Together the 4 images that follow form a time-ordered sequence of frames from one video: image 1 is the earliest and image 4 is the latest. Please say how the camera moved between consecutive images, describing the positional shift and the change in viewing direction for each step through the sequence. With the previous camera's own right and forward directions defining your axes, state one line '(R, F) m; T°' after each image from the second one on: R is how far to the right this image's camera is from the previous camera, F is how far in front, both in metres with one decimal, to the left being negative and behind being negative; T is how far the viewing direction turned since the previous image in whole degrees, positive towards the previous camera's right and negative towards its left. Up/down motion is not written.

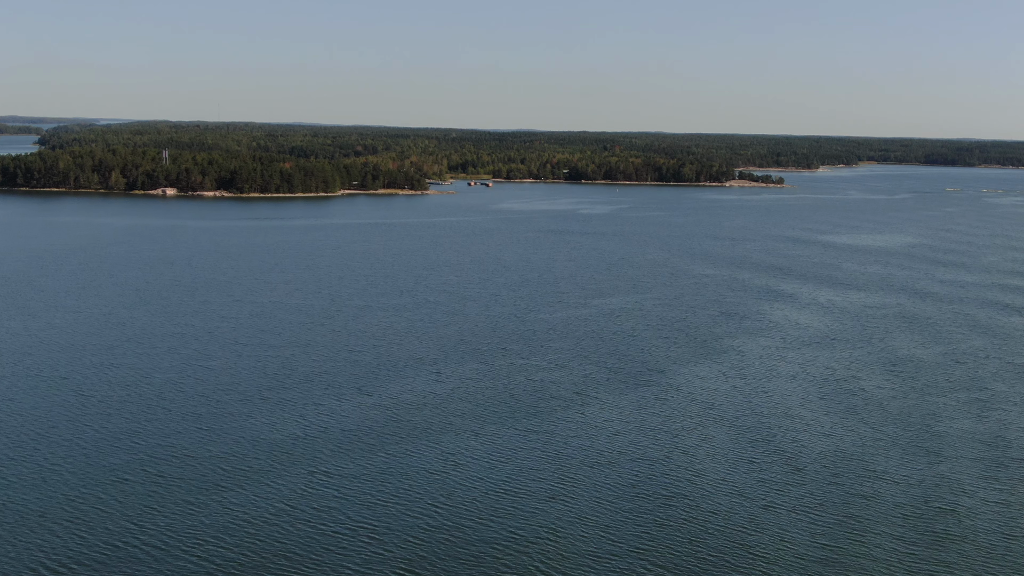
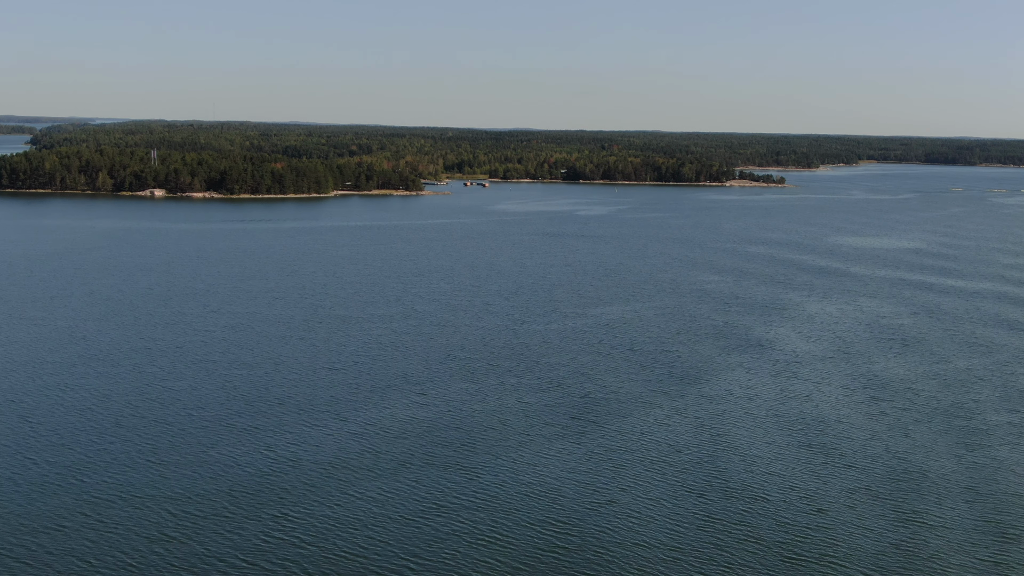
(+0.1, +0.8) m; 0°
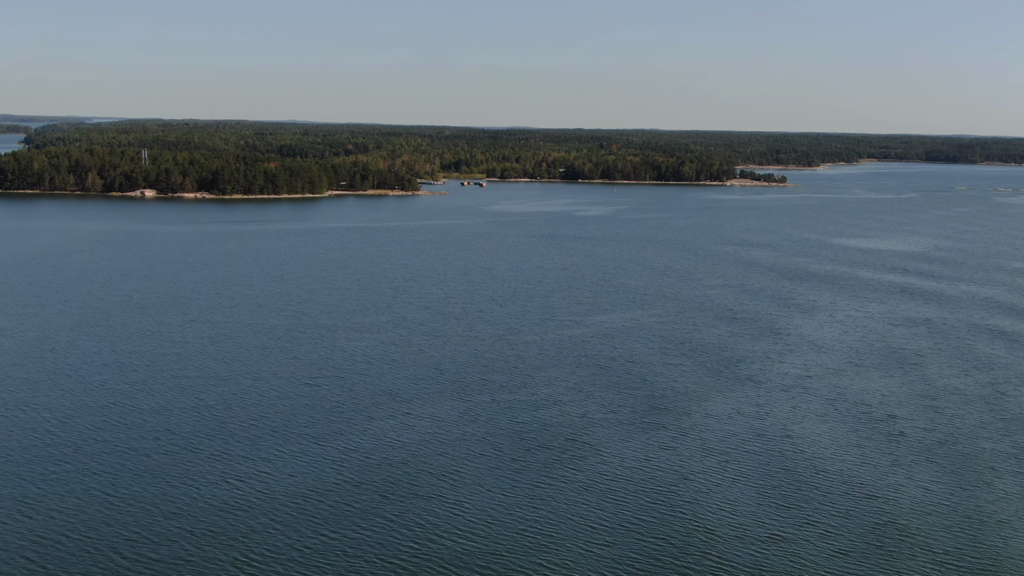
(+0.1, +0.7) m; 0°
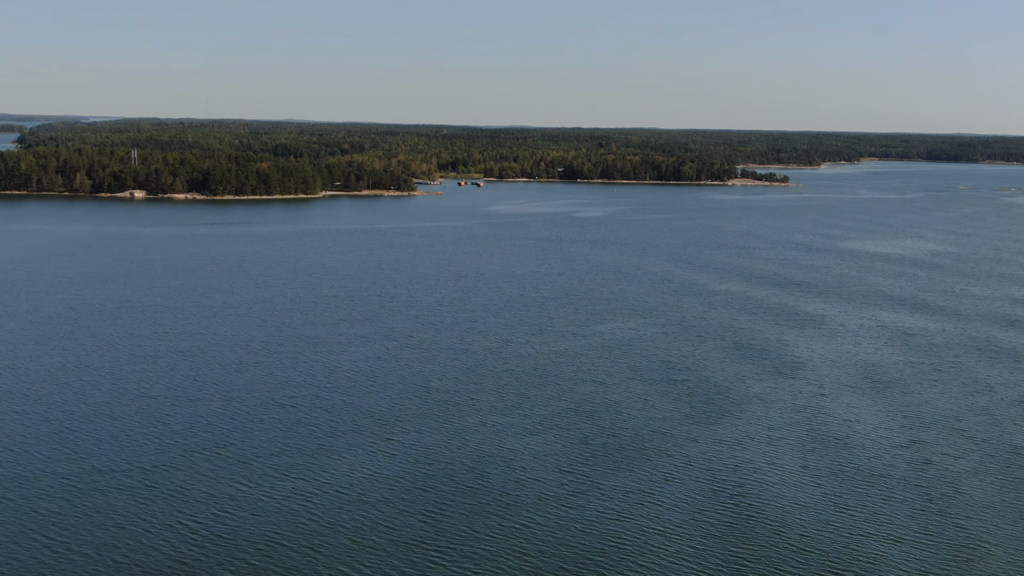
(+0.1, +0.8) m; 0°
